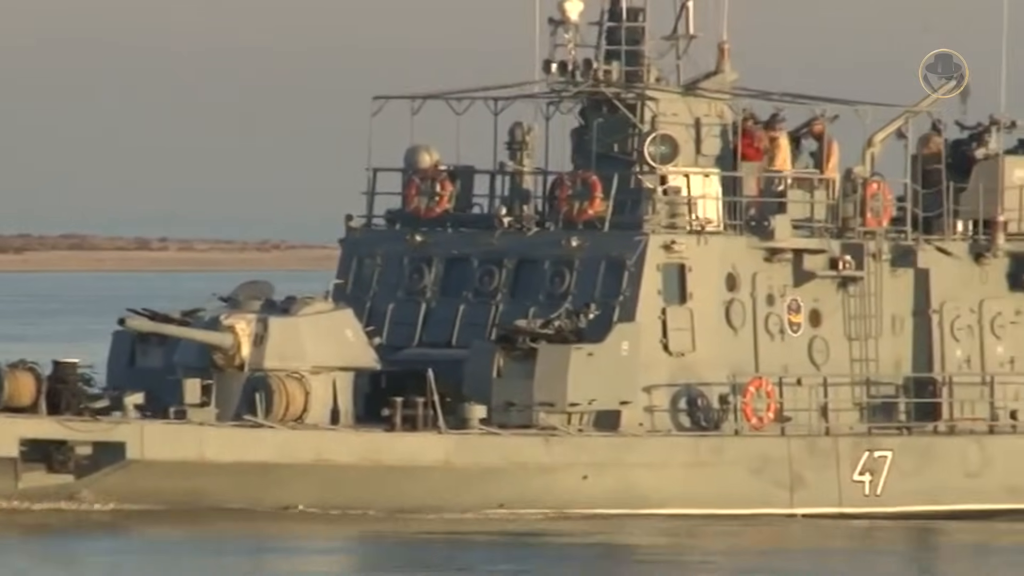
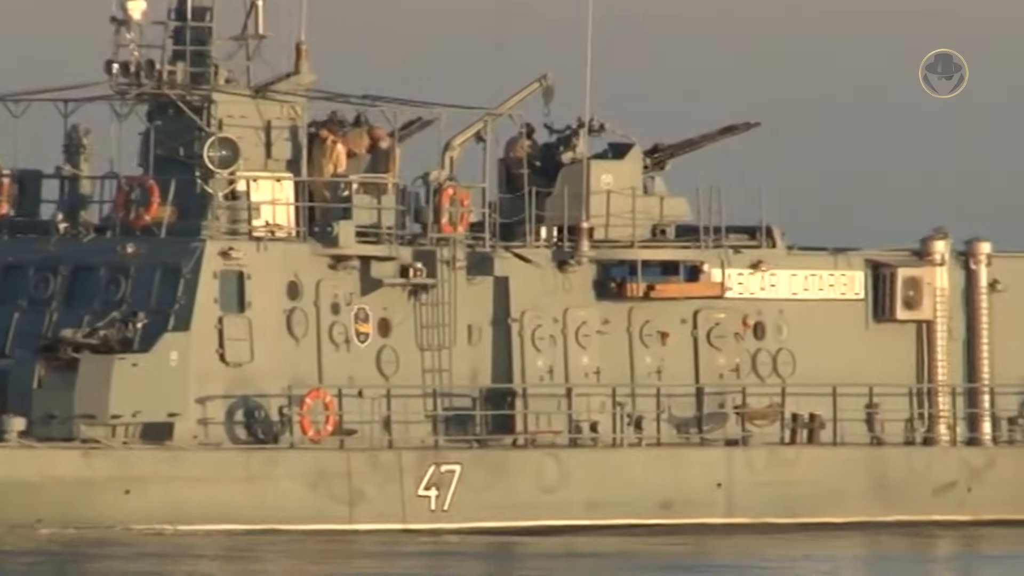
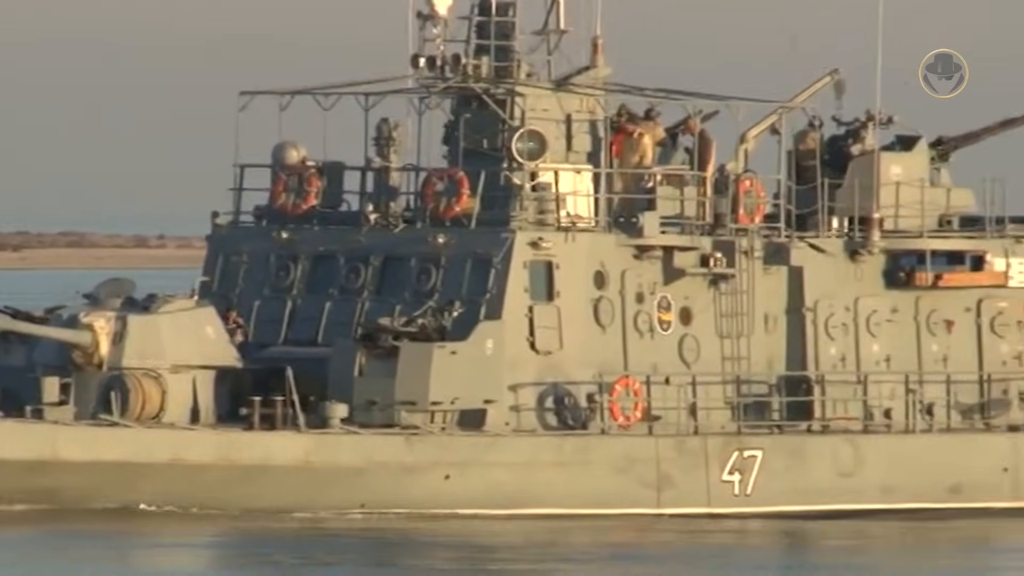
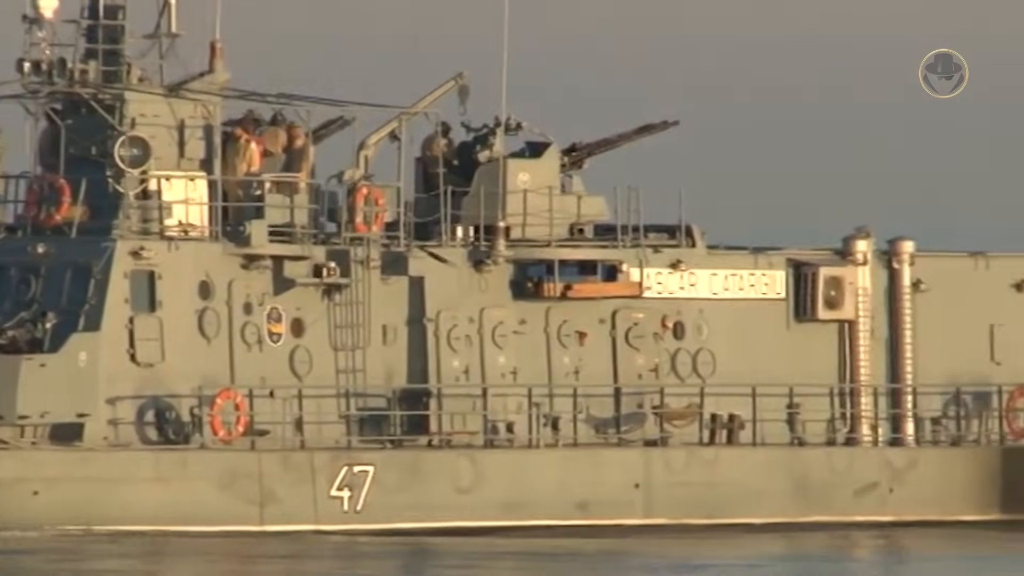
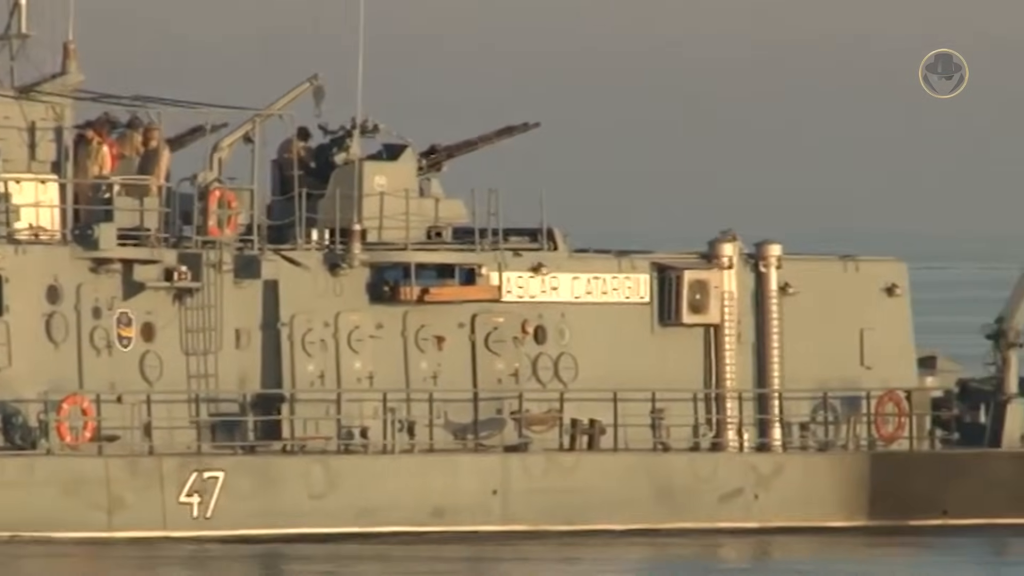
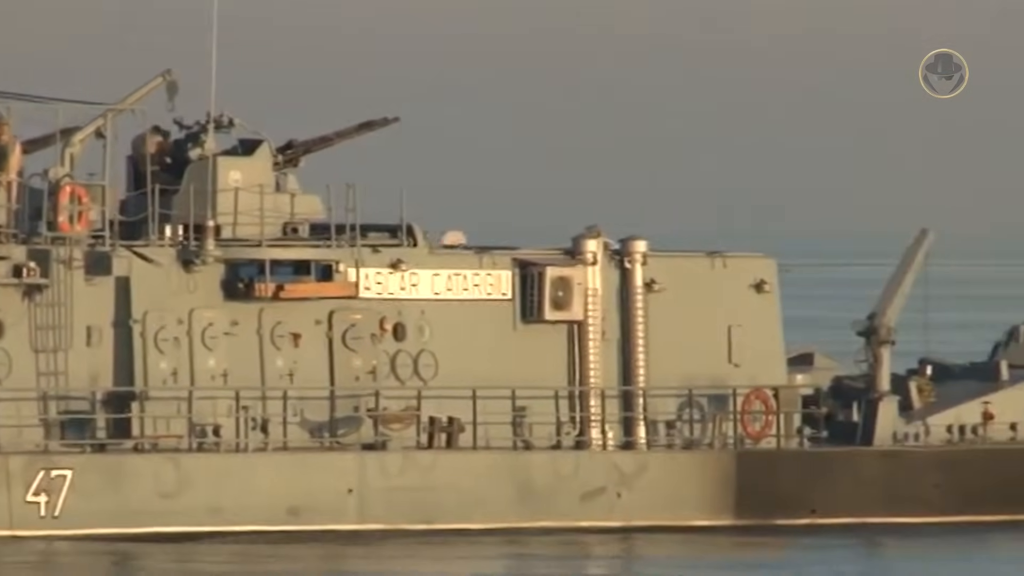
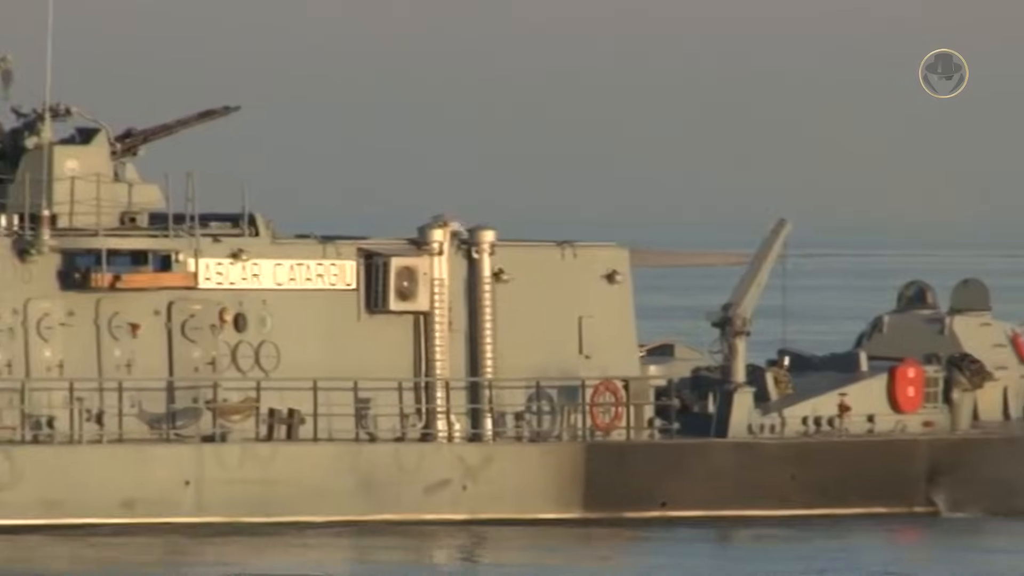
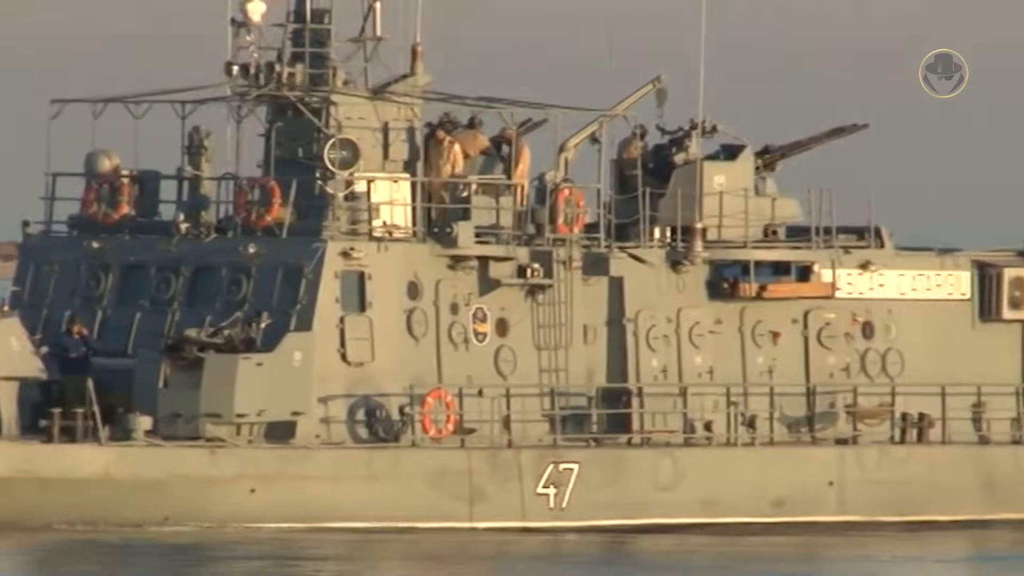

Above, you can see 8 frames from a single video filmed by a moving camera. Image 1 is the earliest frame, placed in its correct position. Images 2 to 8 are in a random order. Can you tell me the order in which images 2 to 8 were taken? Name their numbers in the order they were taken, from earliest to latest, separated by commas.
3, 8, 2, 4, 5, 6, 7
